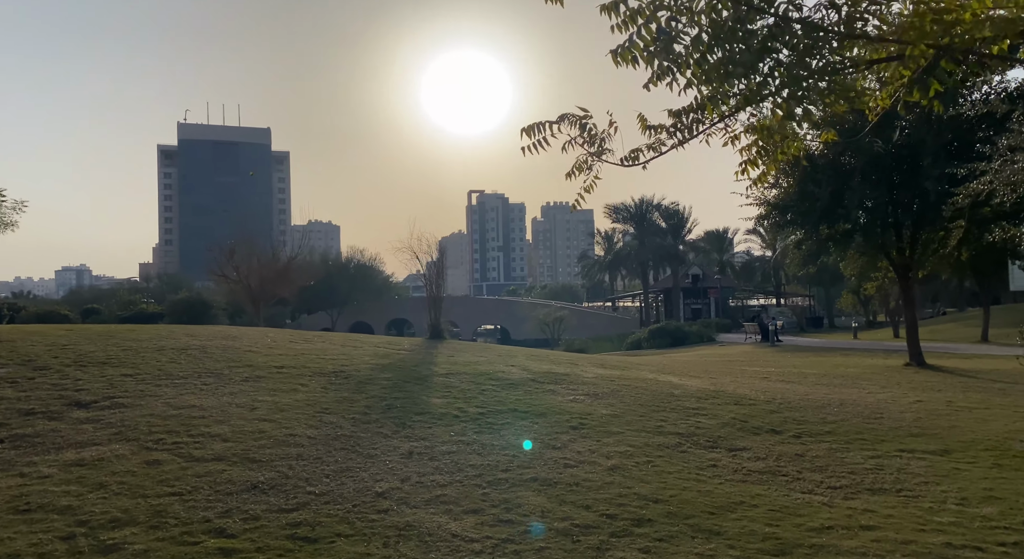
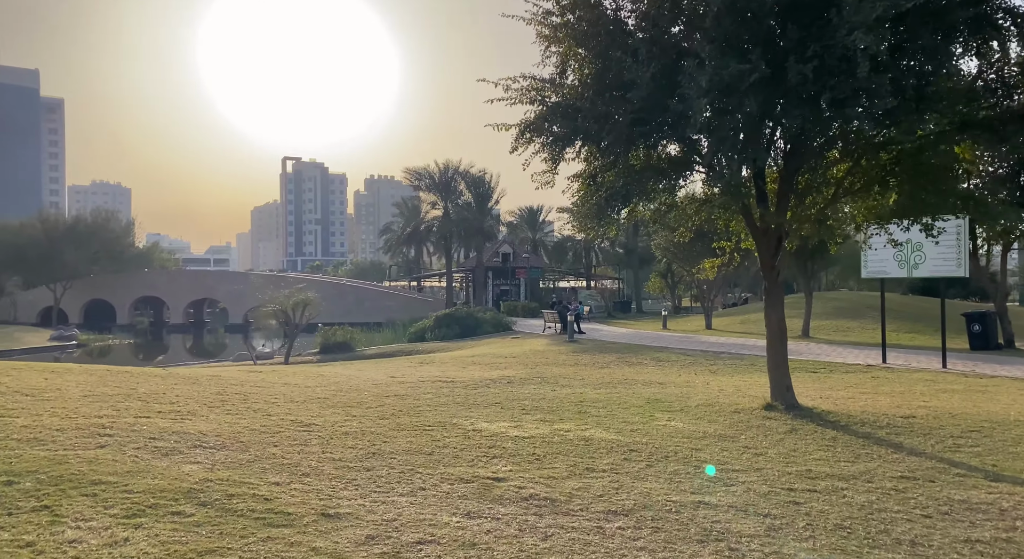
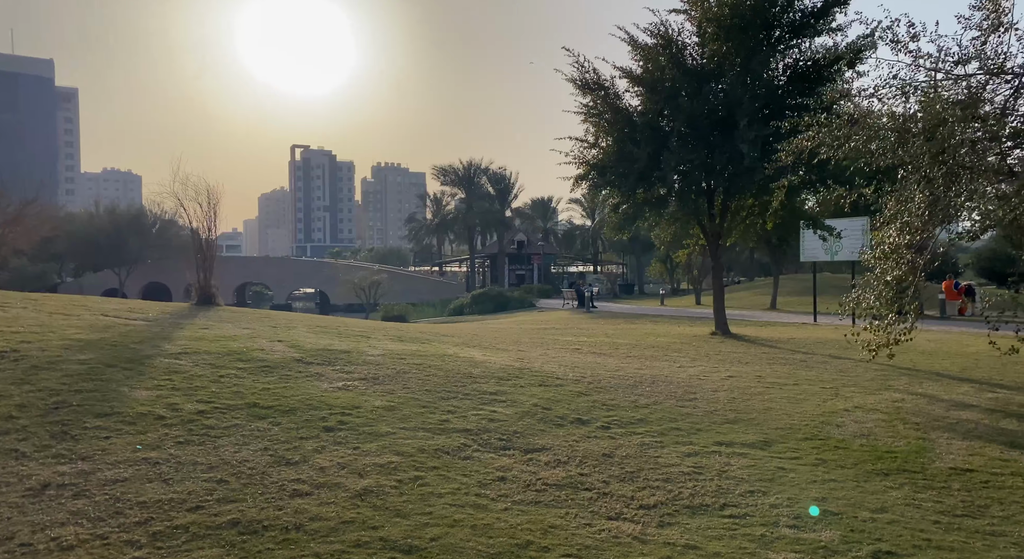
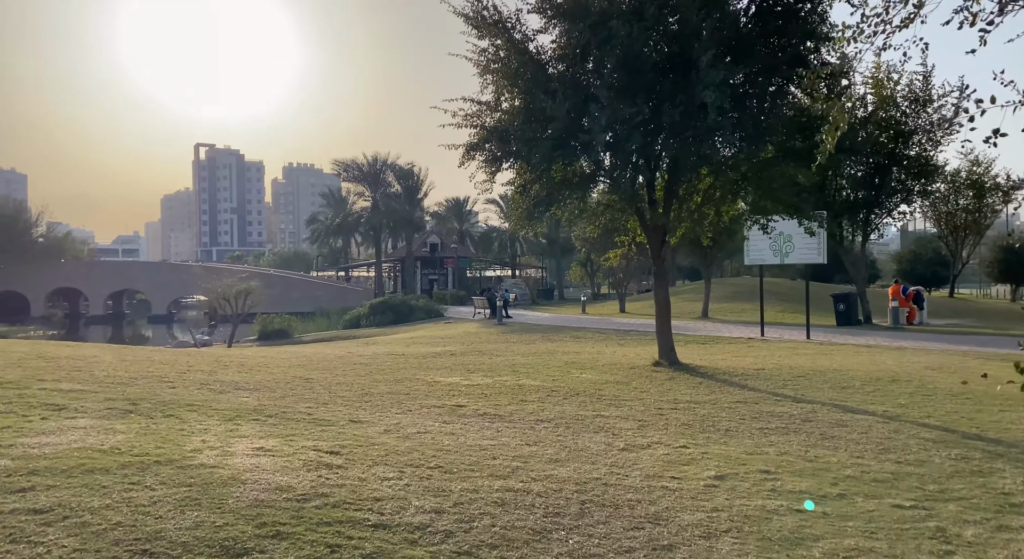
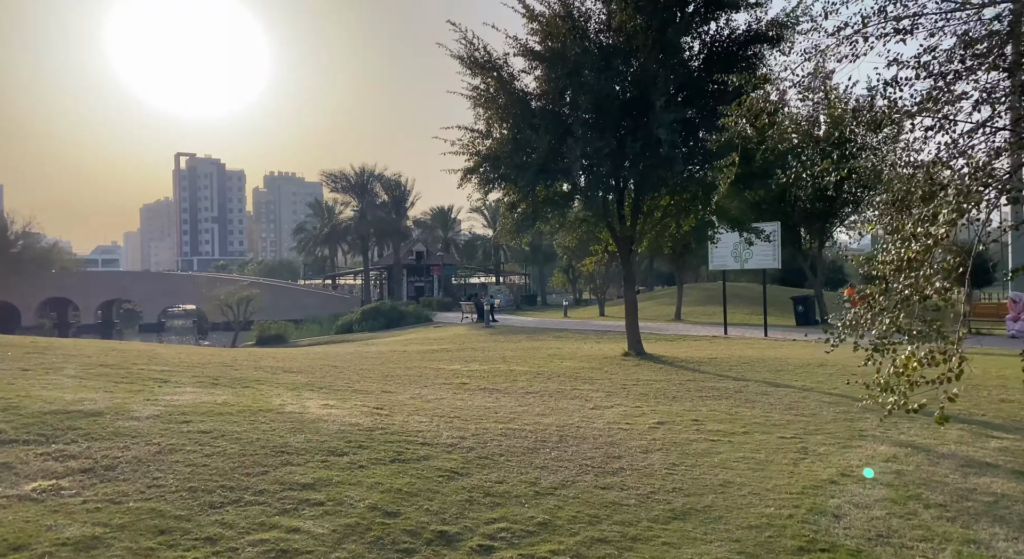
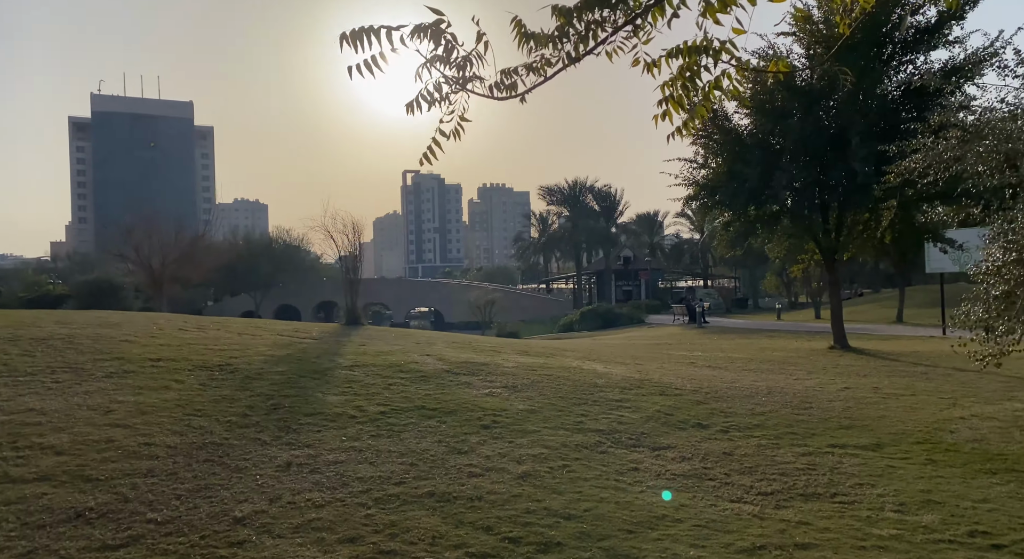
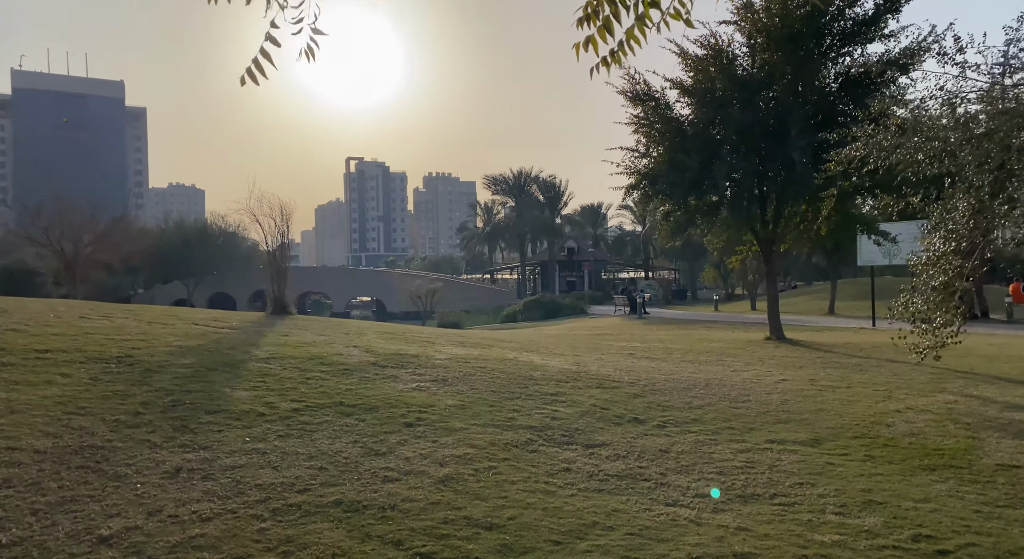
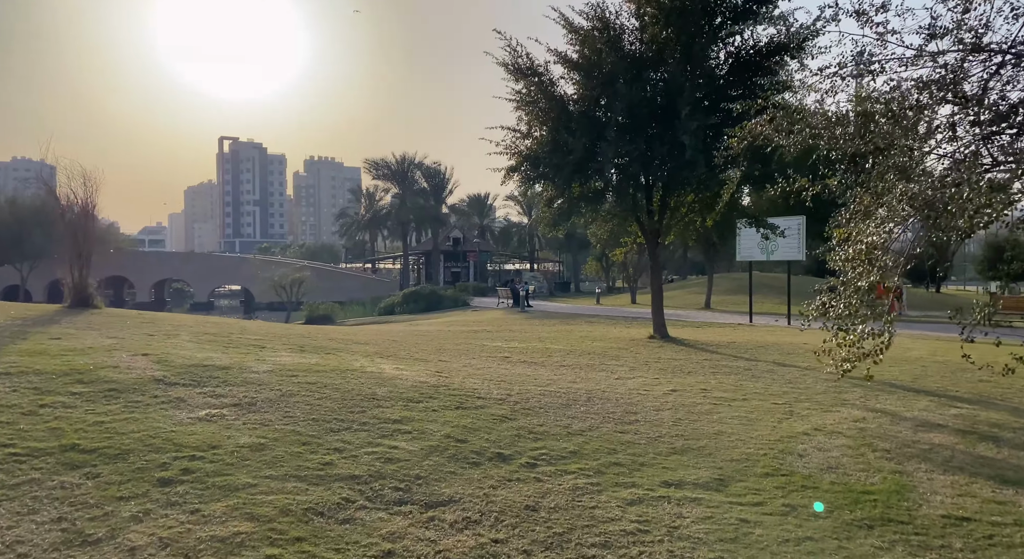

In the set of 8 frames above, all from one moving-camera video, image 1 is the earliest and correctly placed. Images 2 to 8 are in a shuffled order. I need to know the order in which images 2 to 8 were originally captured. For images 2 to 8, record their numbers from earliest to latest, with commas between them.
6, 7, 3, 8, 5, 4, 2
